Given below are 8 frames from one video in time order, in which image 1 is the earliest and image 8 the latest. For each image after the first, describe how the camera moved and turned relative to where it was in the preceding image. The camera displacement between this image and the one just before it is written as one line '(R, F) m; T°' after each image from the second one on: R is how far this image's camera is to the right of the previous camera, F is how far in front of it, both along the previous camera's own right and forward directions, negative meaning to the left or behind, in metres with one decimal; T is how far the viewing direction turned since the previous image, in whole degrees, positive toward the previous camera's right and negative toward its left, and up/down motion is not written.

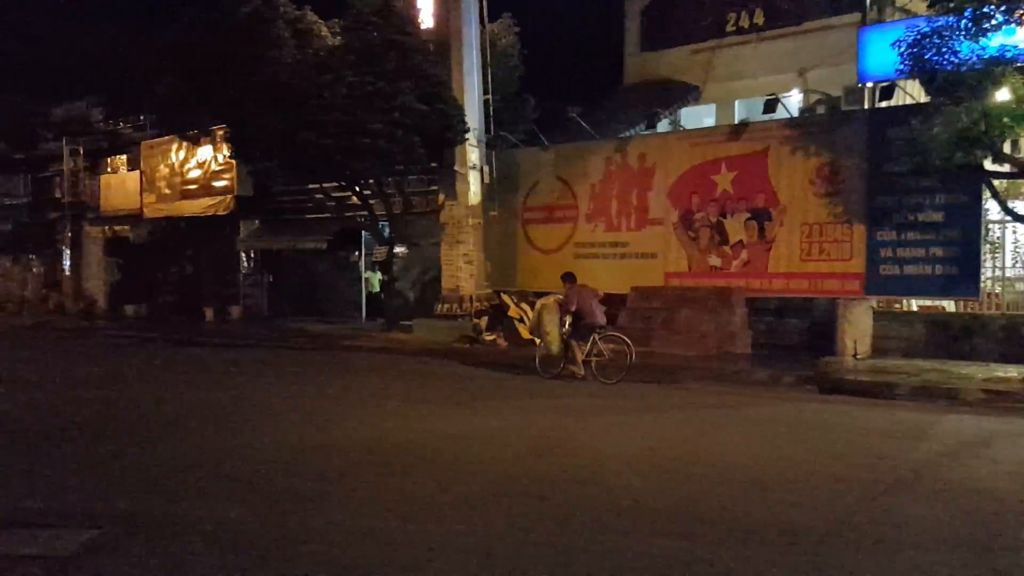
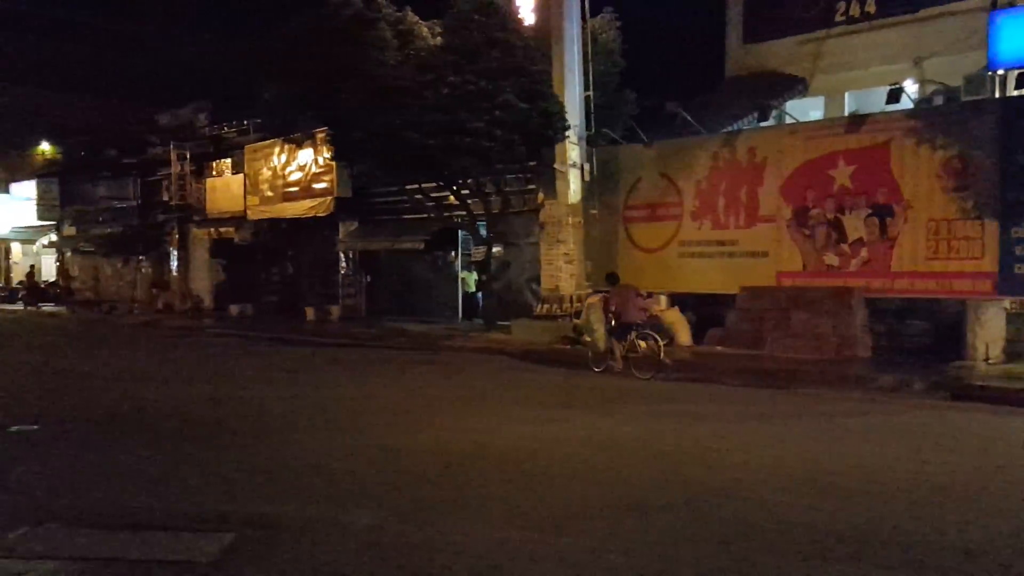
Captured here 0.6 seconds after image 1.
(-0.3, +0.4) m; -6°
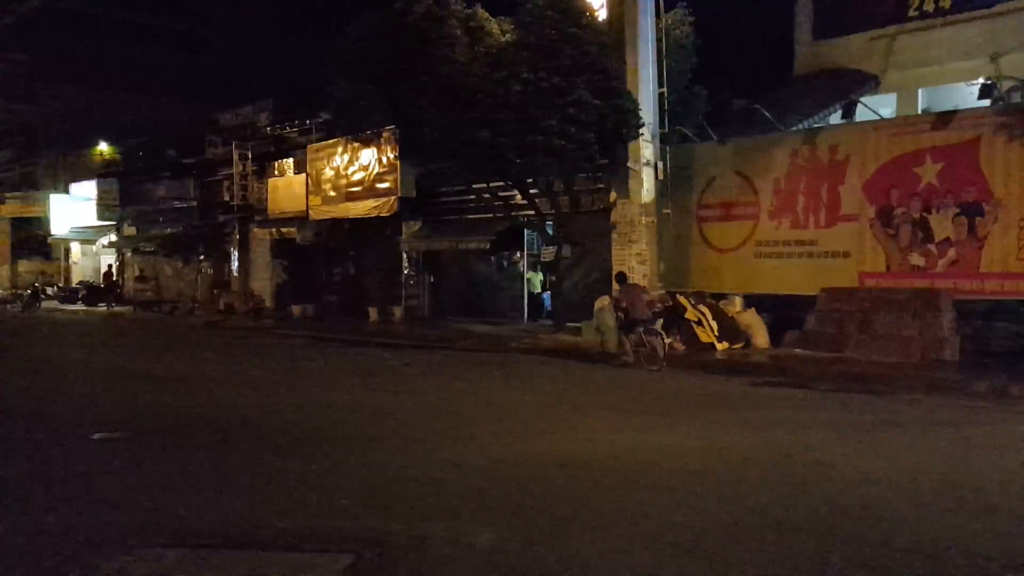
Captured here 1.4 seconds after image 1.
(-0.6, +0.2) m; -3°
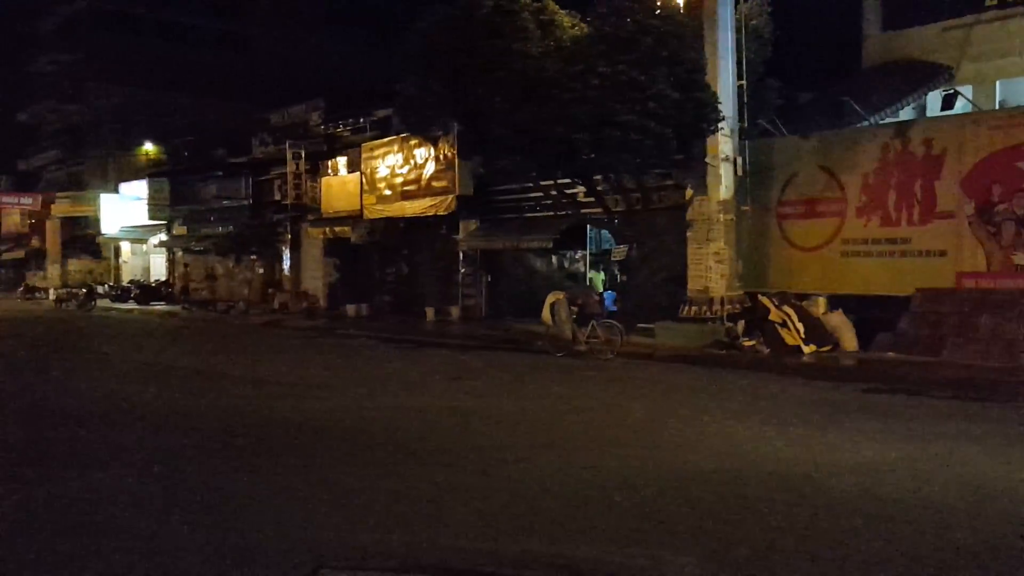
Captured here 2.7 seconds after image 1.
(-0.8, +0.5) m; -2°
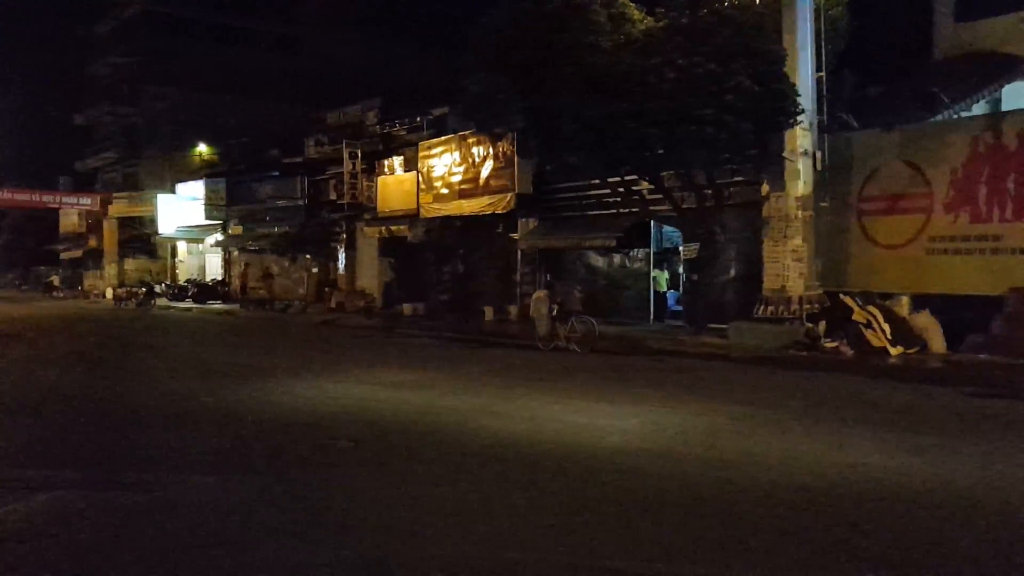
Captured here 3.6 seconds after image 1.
(-0.6, +0.4) m; -3°
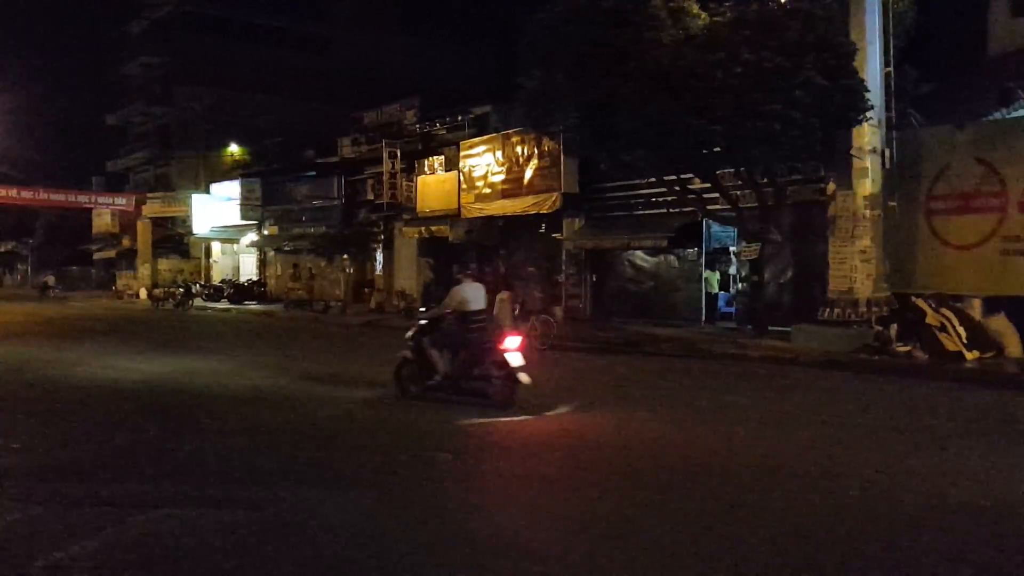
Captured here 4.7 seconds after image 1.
(-0.7, +0.4) m; -1°
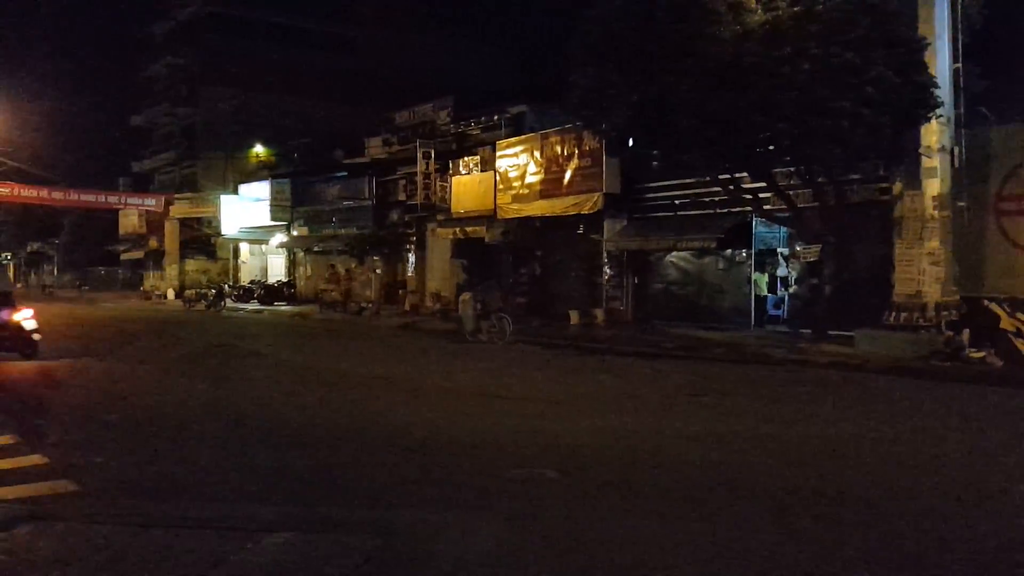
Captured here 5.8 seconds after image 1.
(-0.7, +0.5) m; -1°
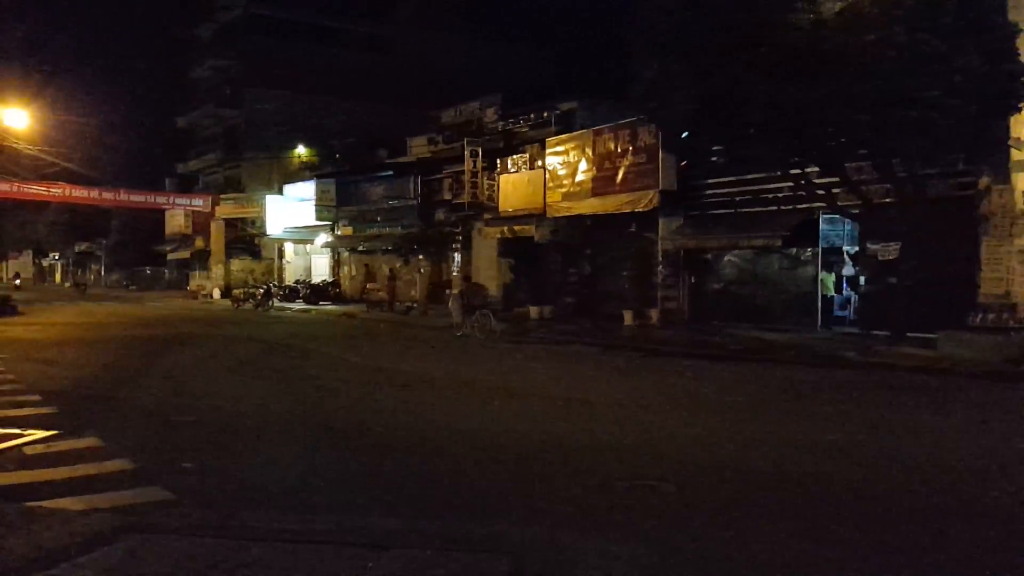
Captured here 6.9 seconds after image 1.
(-0.5, +0.6) m; -2°
